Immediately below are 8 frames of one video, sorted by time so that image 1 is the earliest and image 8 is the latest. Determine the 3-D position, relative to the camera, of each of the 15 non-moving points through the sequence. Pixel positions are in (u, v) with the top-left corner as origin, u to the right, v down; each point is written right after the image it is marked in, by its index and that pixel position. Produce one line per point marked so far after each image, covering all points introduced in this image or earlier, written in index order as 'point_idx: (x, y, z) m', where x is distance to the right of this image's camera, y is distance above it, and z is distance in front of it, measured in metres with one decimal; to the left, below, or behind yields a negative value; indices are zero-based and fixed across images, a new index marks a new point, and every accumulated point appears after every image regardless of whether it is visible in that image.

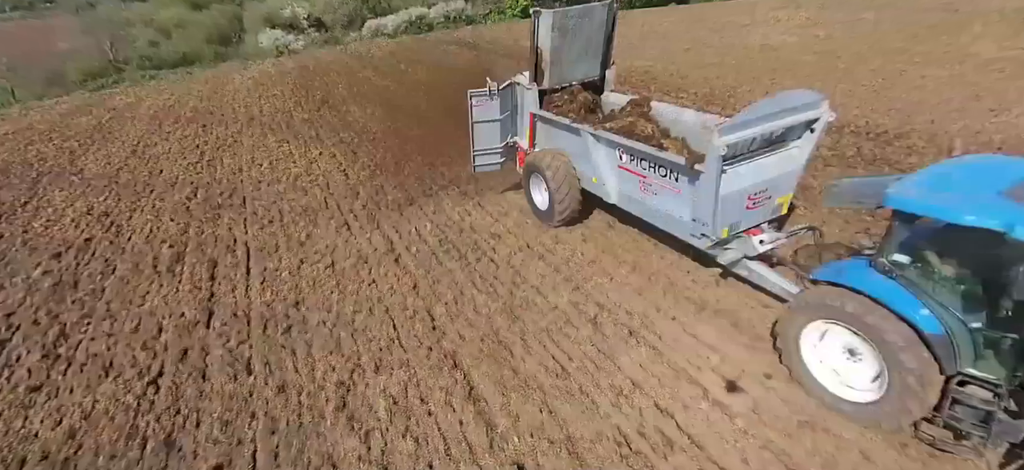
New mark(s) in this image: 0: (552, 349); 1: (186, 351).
0: (+0.3, -0.9, +3.7) m
1: (-3.0, -1.0, +4.1) m
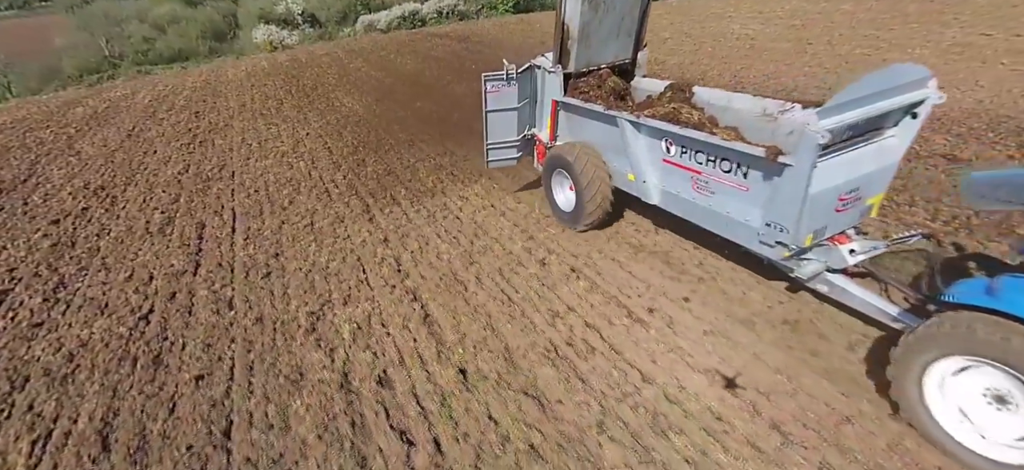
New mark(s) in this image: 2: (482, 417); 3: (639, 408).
0: (-0.1, -0.4, +4.1) m
1: (-3.4, -0.6, +4.5) m
2: (-0.2, -1.2, +2.9) m
3: (+0.8, -1.1, +2.8) m
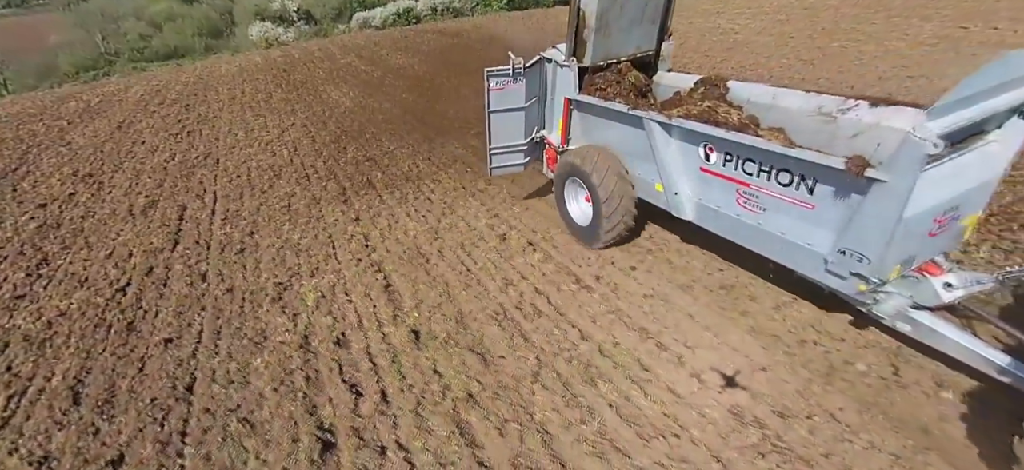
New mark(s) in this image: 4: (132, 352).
0: (-0.5, -0.2, +4.3) m
1: (-3.8, -0.3, +4.7) m
2: (-0.6, -0.9, +3.1) m
3: (+0.4, -0.8, +3.0) m
4: (-3.0, -0.9, +3.6) m
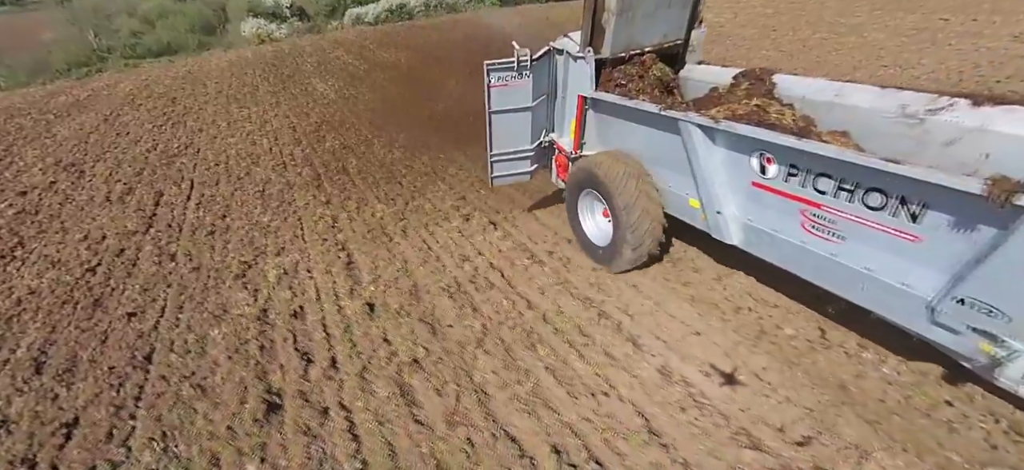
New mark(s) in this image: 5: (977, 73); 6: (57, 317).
0: (-0.9, 0.0, +4.4) m
1: (-4.1, -0.1, +4.8) m
2: (-1.0, -0.7, +3.2) m
3: (0.0, -0.6, +3.1) m
4: (-3.4, -0.7, +3.7) m
5: (+7.6, +2.6, +7.4) m
6: (-3.8, -0.7, +3.8) m
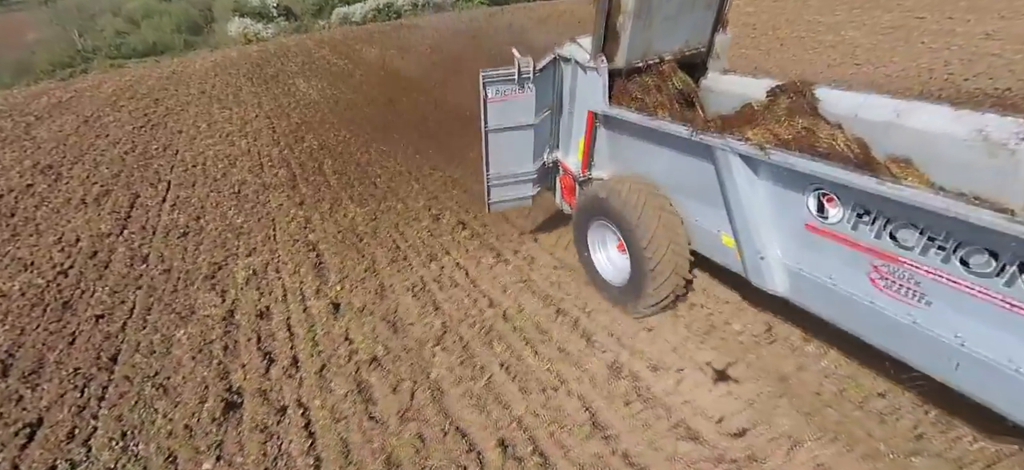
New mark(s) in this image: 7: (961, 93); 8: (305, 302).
0: (-1.2, 0.0, +4.5) m
1: (-4.5, -0.2, +4.8) m
2: (-1.2, -0.7, +3.2) m
3: (-0.3, -0.6, +3.2) m
4: (-3.7, -0.8, +3.7) m
5: (+7.2, +2.7, +7.5) m
6: (-4.1, -0.7, +3.8) m
7: (+6.4, +2.0, +6.4) m
8: (-1.7, -0.5, +3.7) m
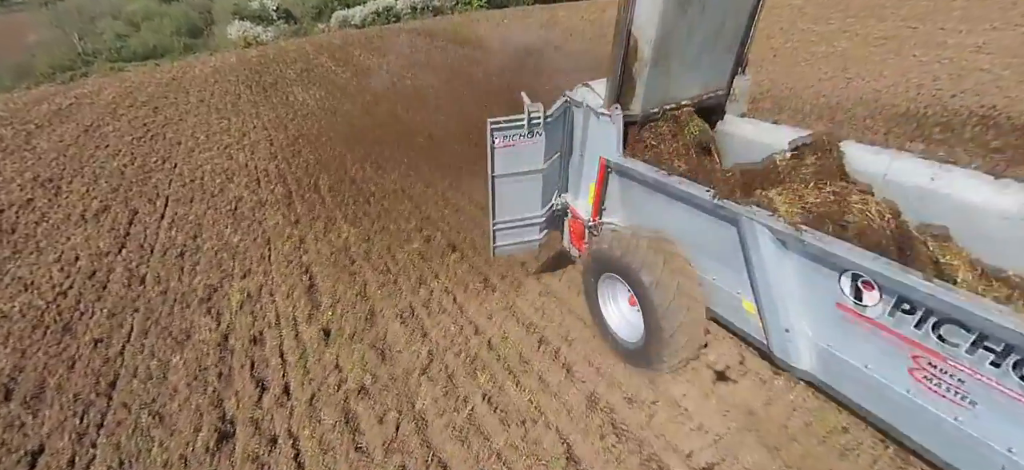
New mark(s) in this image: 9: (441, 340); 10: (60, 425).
0: (-1.3, -0.2, +4.6) m
1: (-4.6, -0.4, +5.0) m
2: (-1.4, -1.0, +3.3) m
3: (-0.4, -0.9, +3.3) m
4: (-3.8, -1.0, +3.8) m
5: (+7.1, +2.5, +7.6) m
6: (-4.2, -0.9, +3.9) m
7: (+6.3, +1.8, +6.5) m
8: (-1.8, -0.8, +3.8) m
9: (-0.5, -0.8, +3.5) m
10: (-3.1, -1.3, +3.1) m
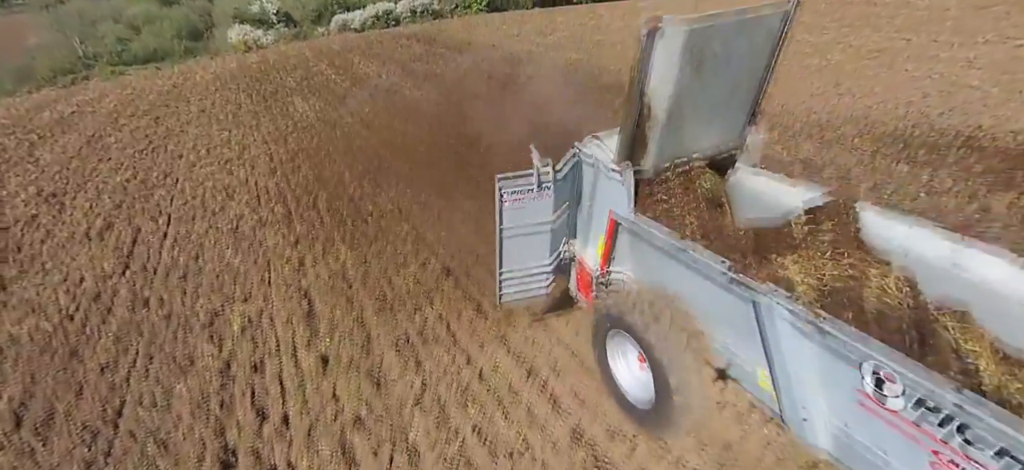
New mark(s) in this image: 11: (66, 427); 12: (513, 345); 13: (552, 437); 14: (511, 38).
0: (-1.4, -0.5, +4.7) m
1: (-4.6, -0.7, +5.1) m
2: (-1.4, -1.2, +3.5) m
3: (-0.4, -1.1, +3.5) m
4: (-3.9, -1.2, +4.0) m
5: (+7.0, +2.2, +7.7) m
6: (-4.3, -1.2, +4.1) m
7: (+6.2, +1.5, +6.7) m
8: (-1.9, -1.0, +3.9) m
9: (-0.6, -1.1, +3.6) m
10: (-3.2, -1.6, +3.2) m
11: (-3.4, -1.5, +3.5) m
12: (0.0, -0.9, +3.8) m
13: (+0.3, -1.3, +3.0) m
14: (0.0, +7.2, +16.7) m
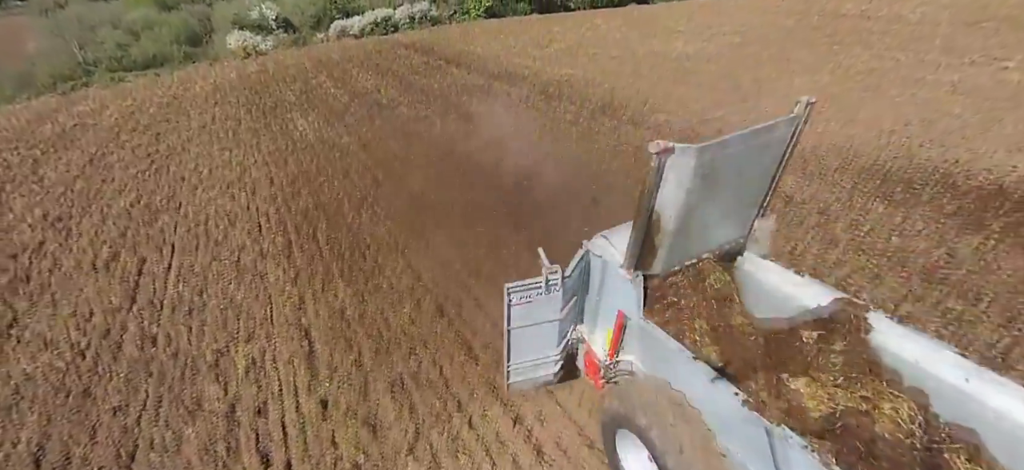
0: (-1.5, -1.0, +5.0) m
1: (-4.8, -1.1, +5.3) m
2: (-1.5, -1.7, +3.7) m
3: (-0.5, -1.6, +3.7) m
4: (-4.0, -1.7, +4.2) m
5: (+6.9, +1.8, +8.0) m
6: (-4.4, -1.7, +4.3) m
7: (+6.1, +1.1, +6.9) m
8: (-2.0, -1.5, +4.2) m
9: (-0.7, -1.5, +3.9) m
10: (-3.3, -2.0, +3.5) m
11: (-3.5, -1.9, +3.7) m
12: (-0.1, -1.4, +4.0) m
13: (+0.2, -1.8, +3.2) m
14: (-0.2, +6.9, +16.9) m
